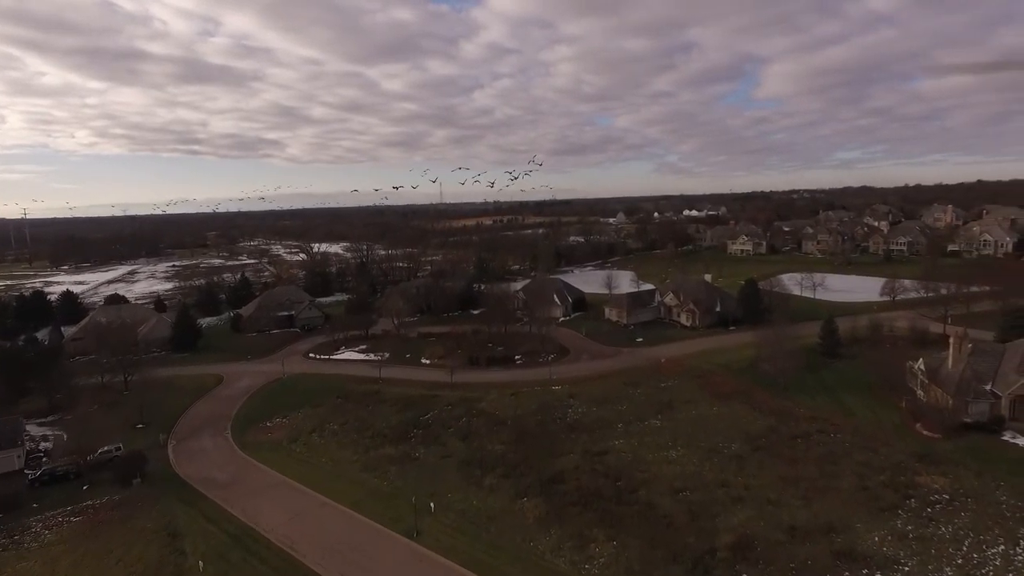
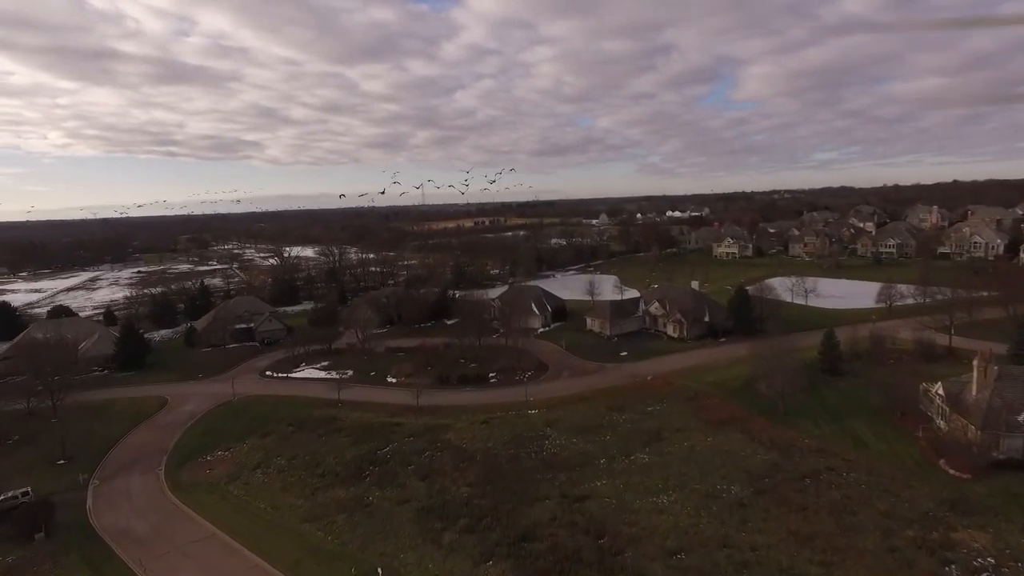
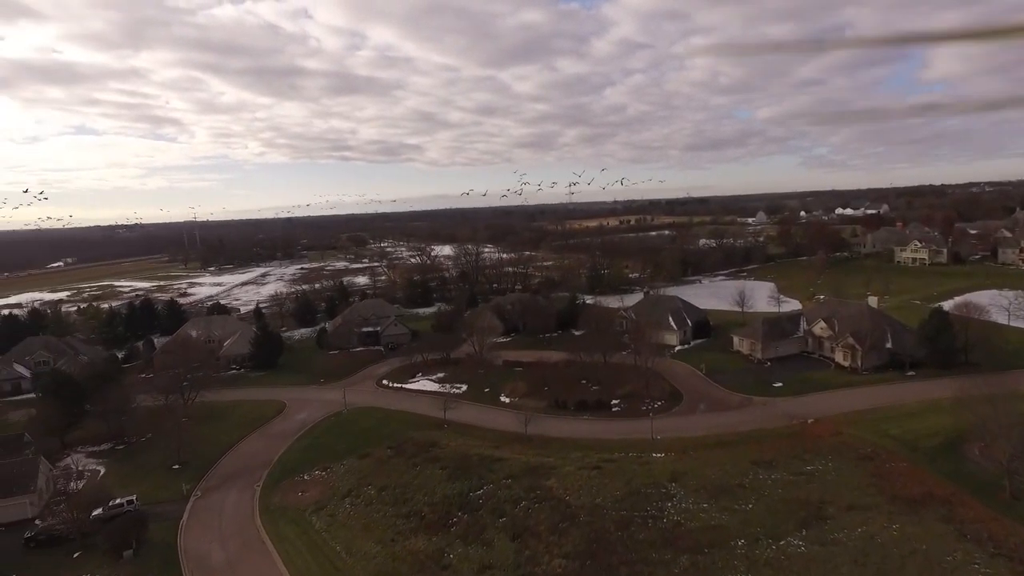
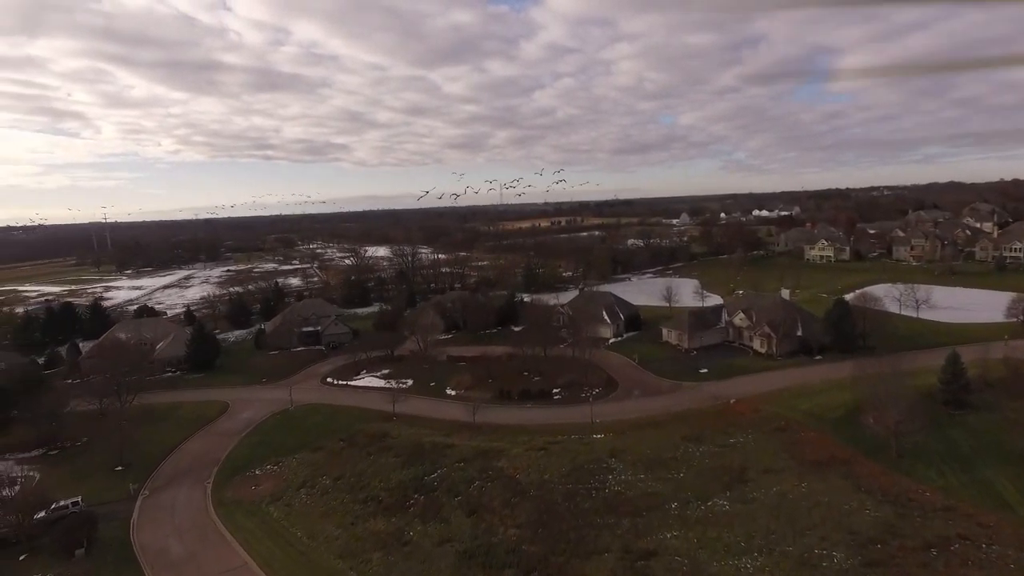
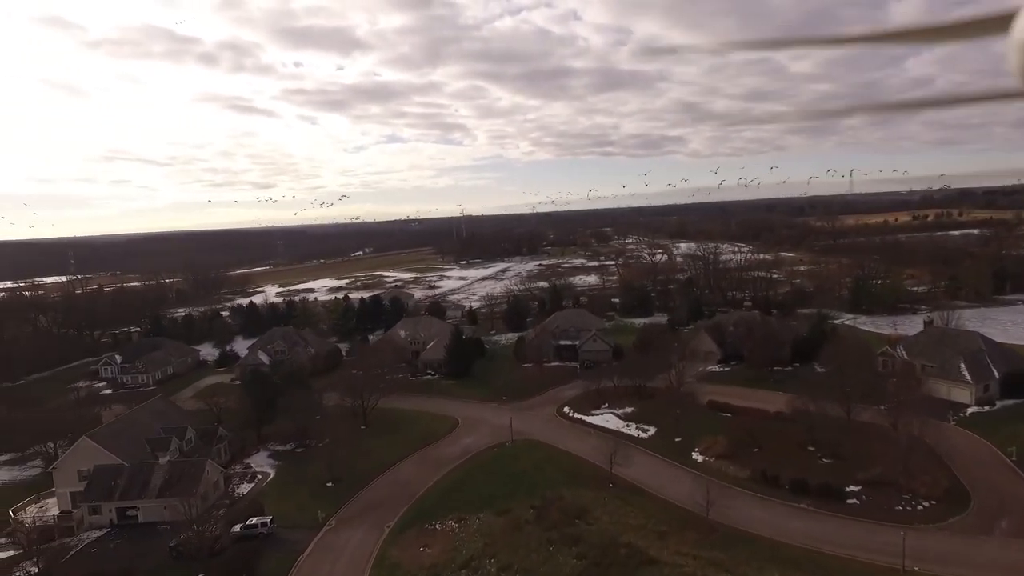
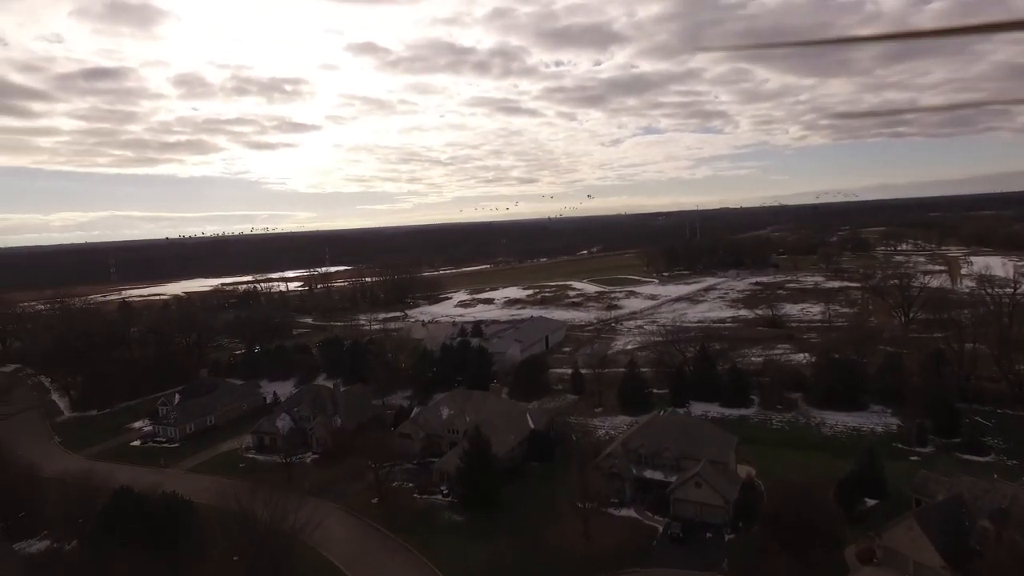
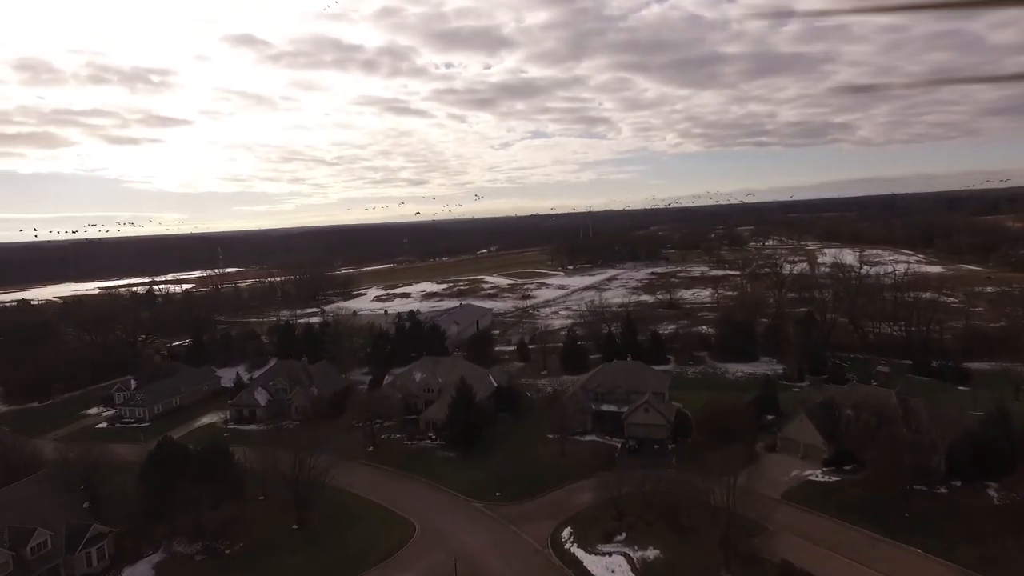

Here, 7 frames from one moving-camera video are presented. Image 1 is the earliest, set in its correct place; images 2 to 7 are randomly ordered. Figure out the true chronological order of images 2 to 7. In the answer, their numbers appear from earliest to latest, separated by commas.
2, 4, 3, 5, 7, 6
